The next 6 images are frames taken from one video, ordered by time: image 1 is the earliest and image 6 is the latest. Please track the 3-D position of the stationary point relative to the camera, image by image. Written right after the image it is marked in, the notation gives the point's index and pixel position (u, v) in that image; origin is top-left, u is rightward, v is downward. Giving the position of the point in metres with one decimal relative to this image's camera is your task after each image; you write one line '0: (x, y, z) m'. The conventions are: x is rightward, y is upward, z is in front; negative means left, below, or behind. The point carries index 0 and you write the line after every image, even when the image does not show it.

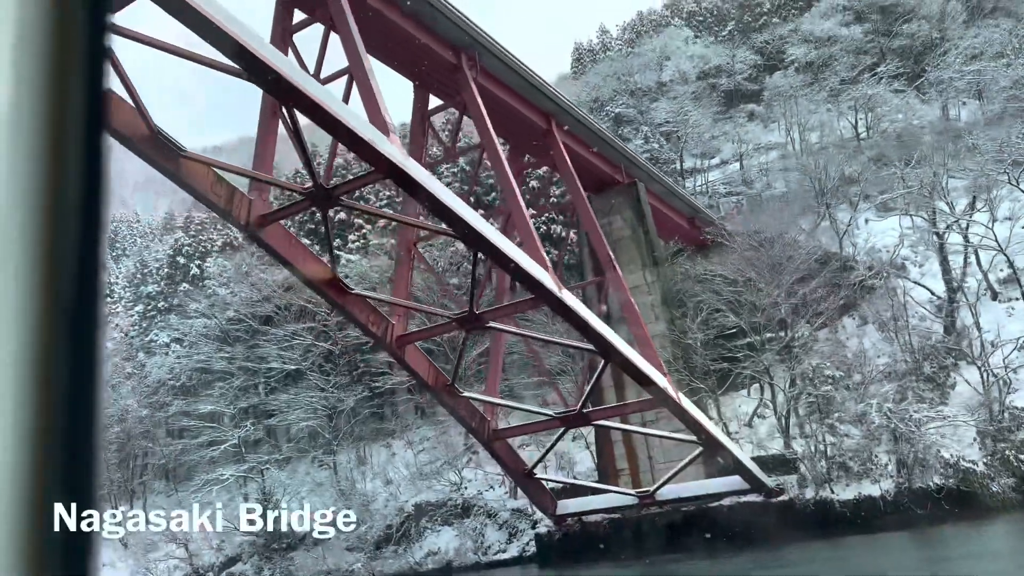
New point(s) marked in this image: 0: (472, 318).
0: (-0.3, -0.3, +5.8) m
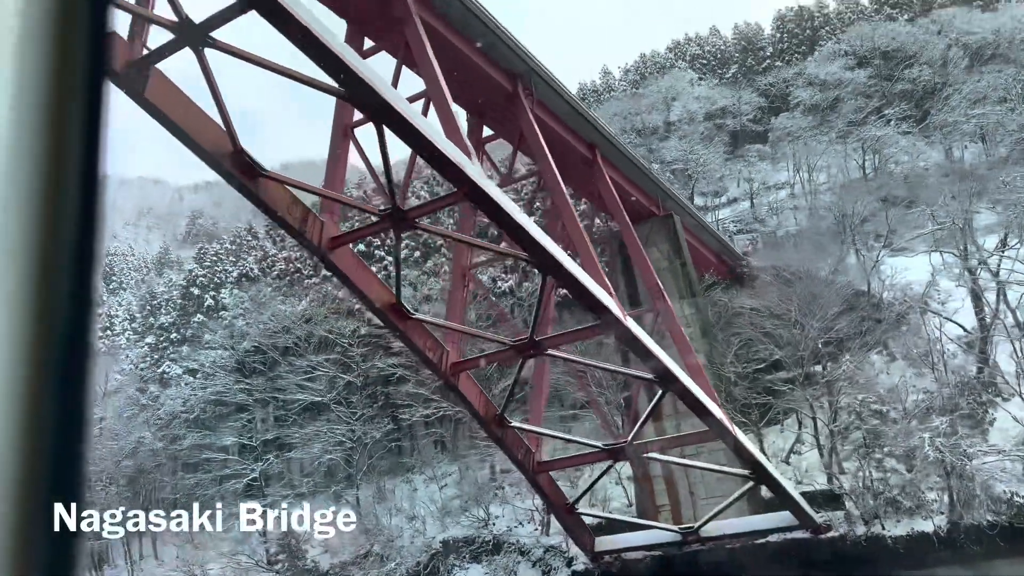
0: (+0.2, -0.5, +5.7) m
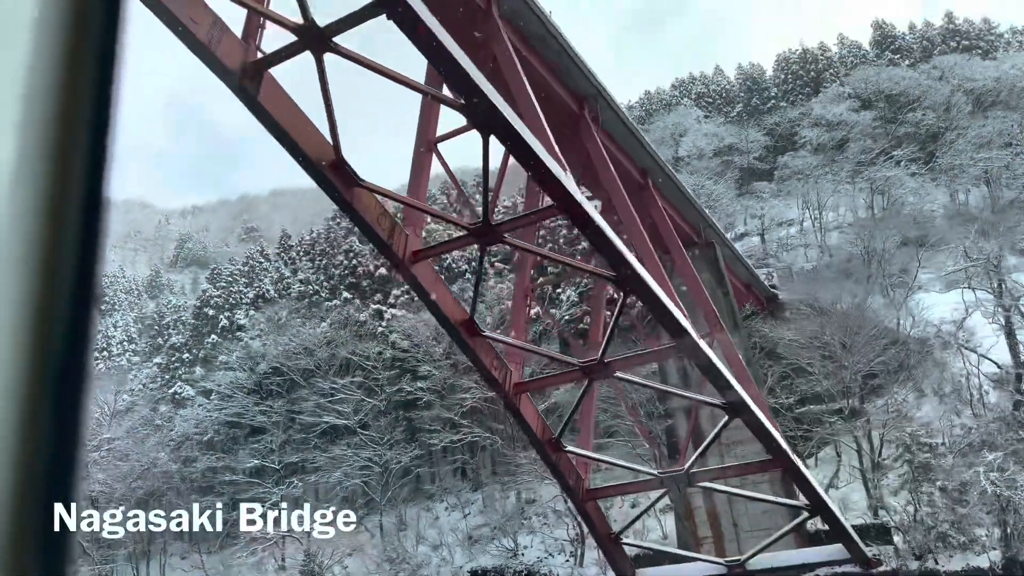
0: (+0.7, -0.7, +5.6) m
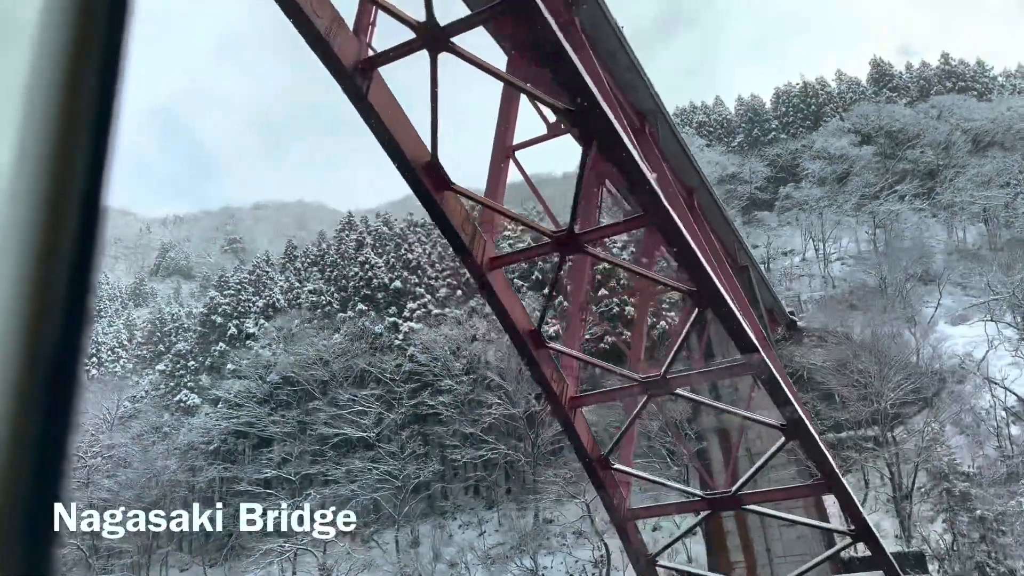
0: (+1.2, -0.8, +5.6) m
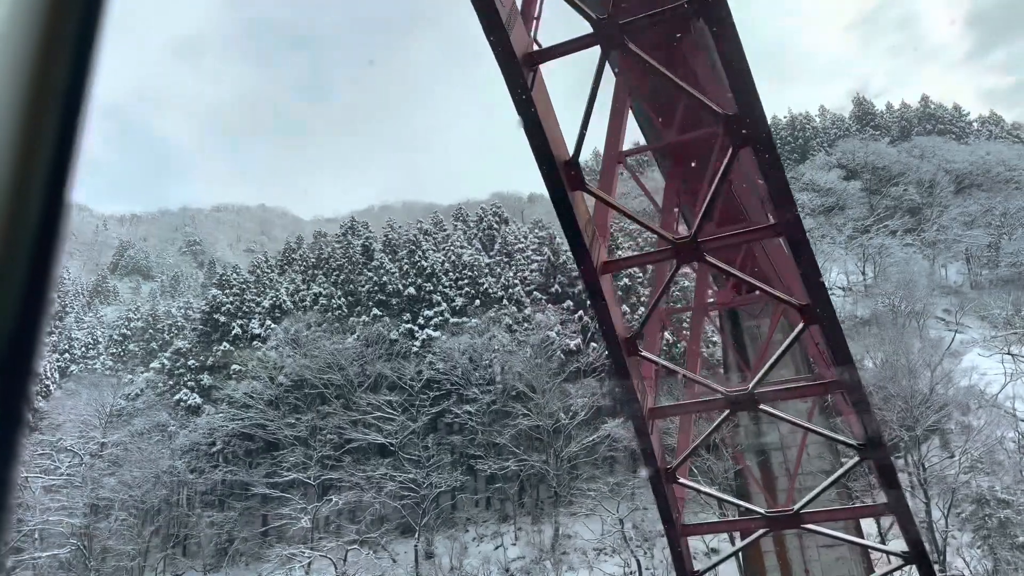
0: (+1.9, -0.9, +5.6) m
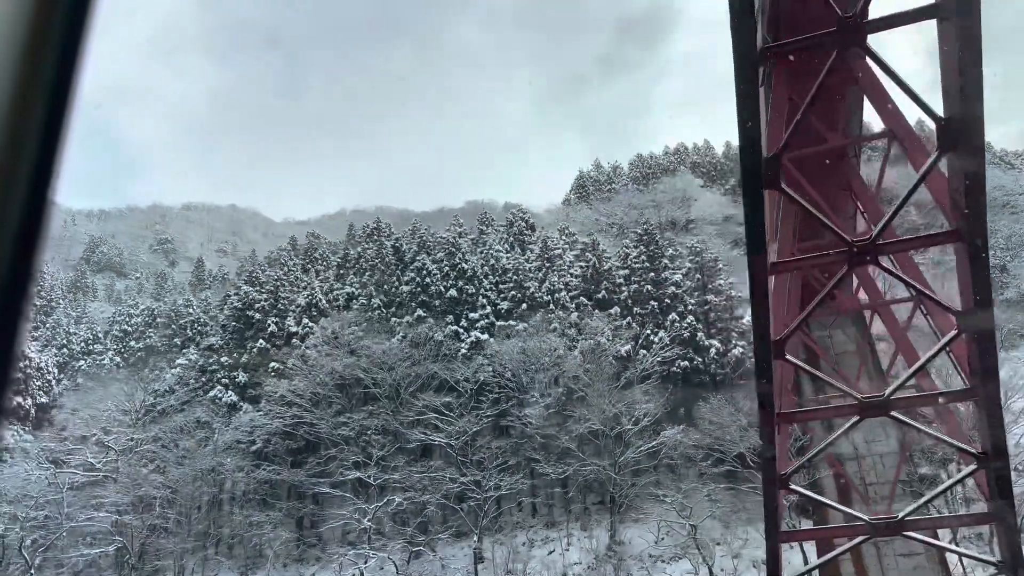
0: (+3.0, -1.0, +5.7) m
